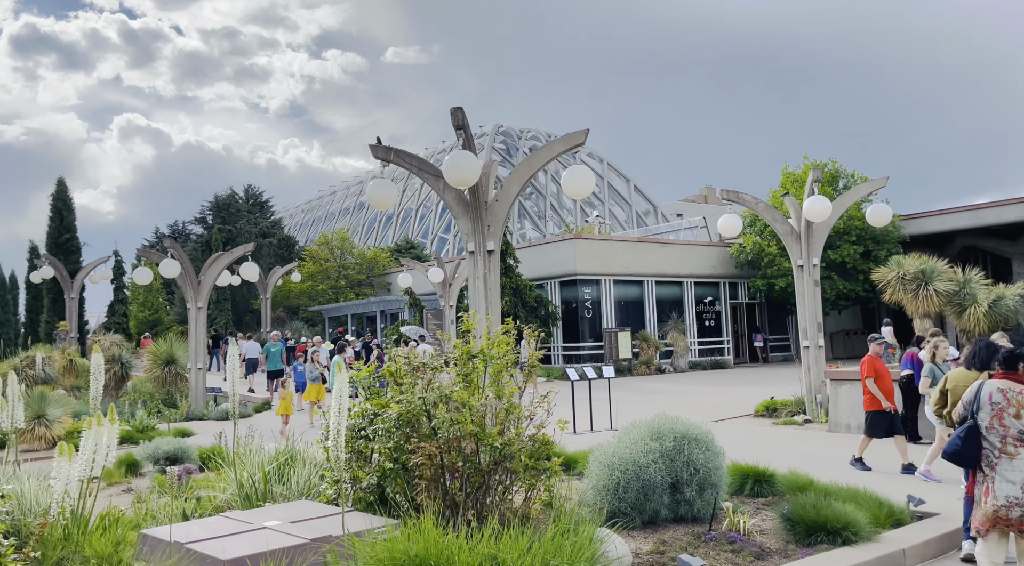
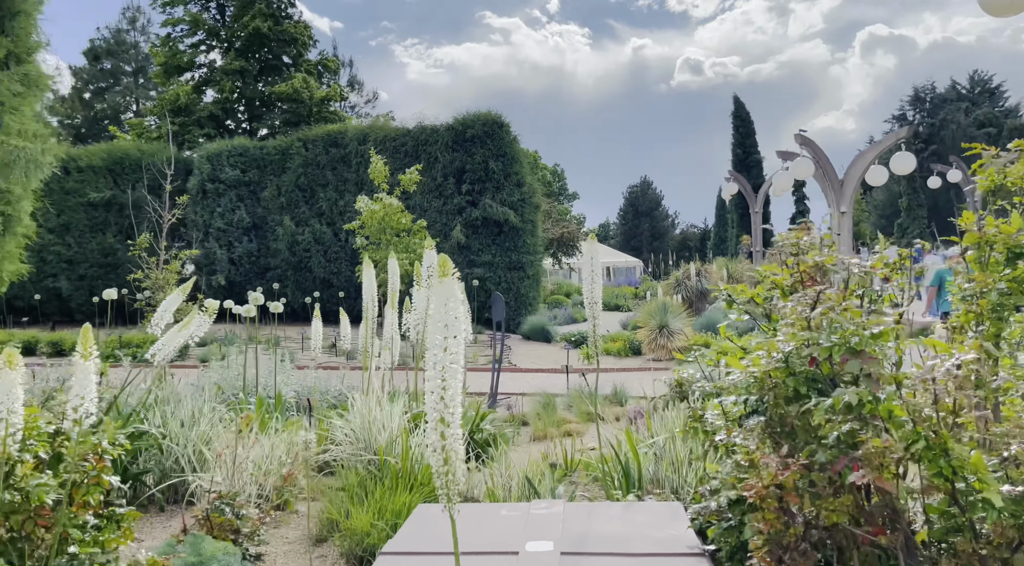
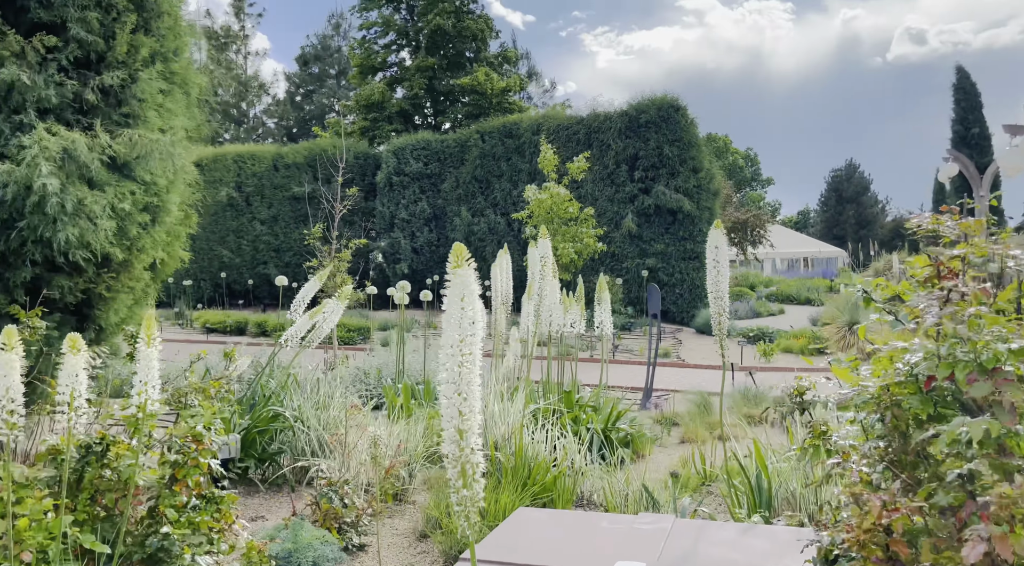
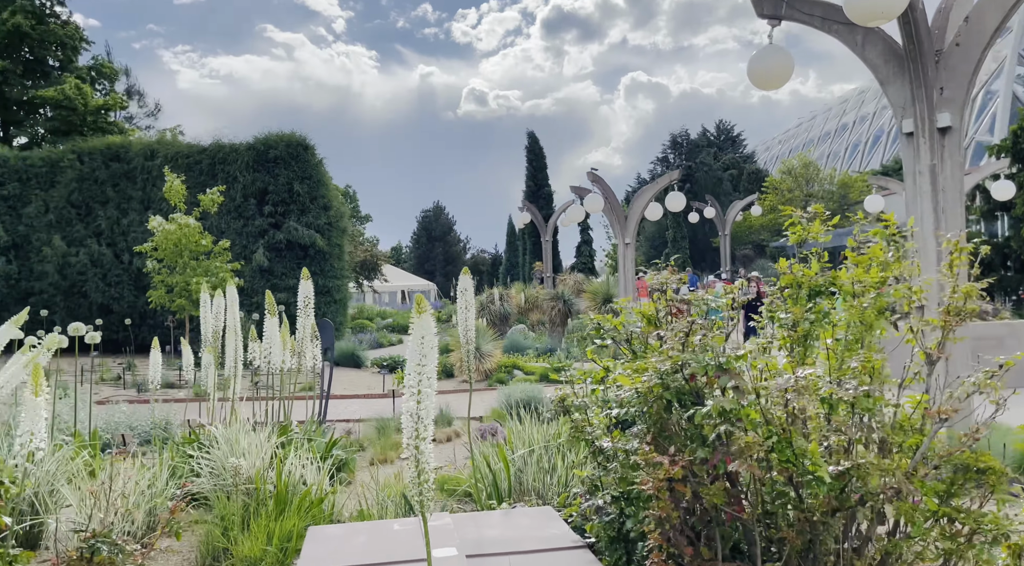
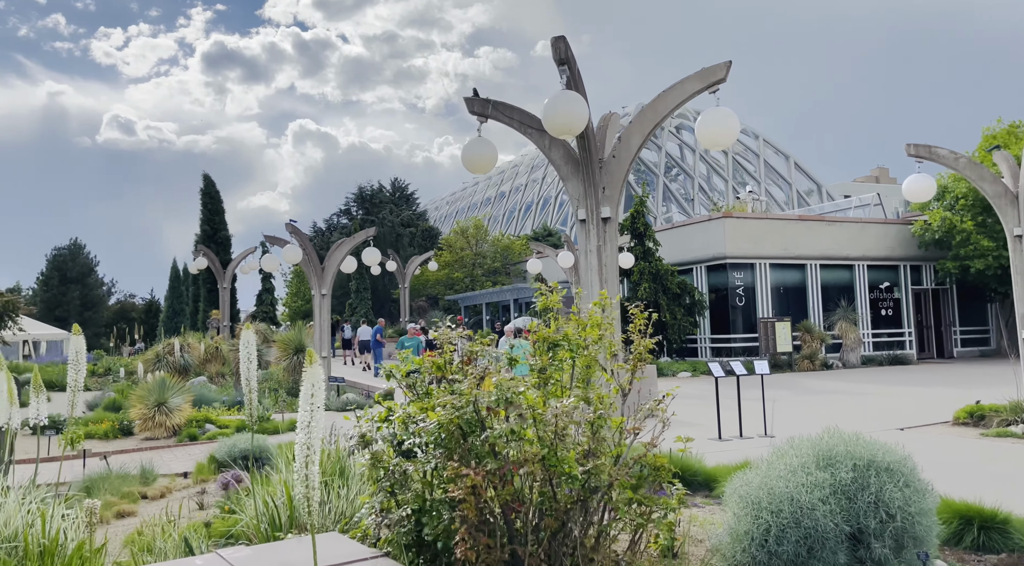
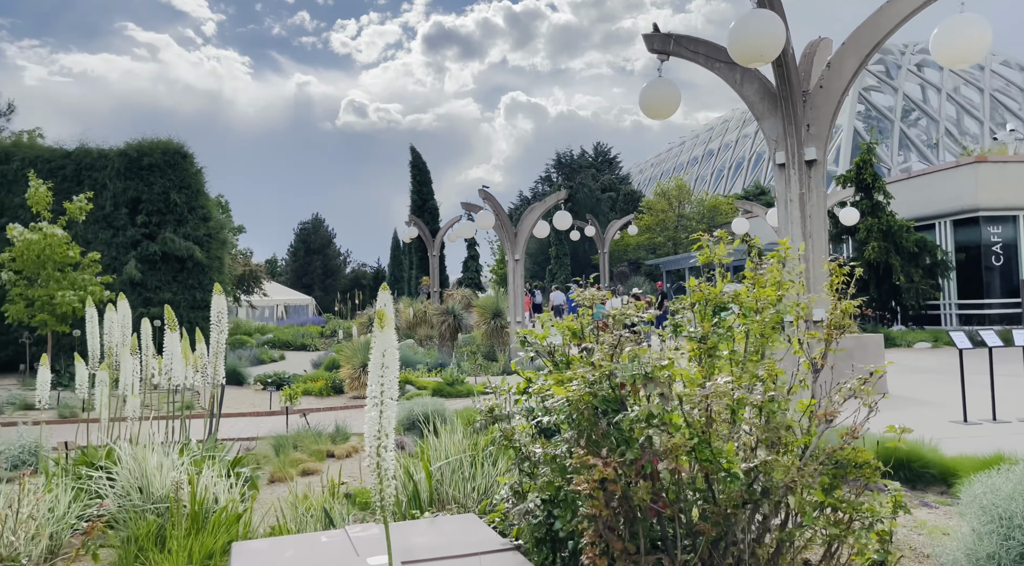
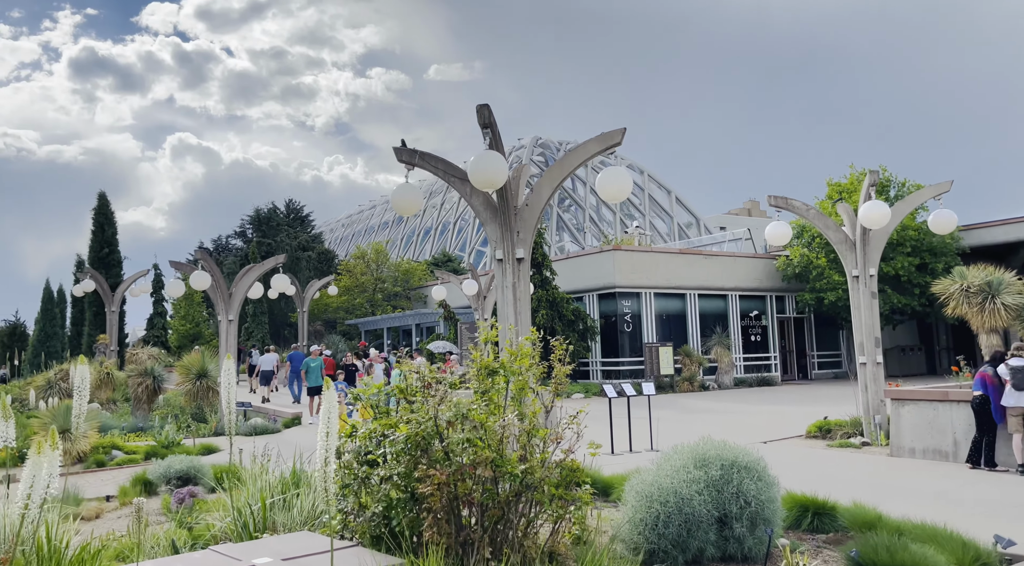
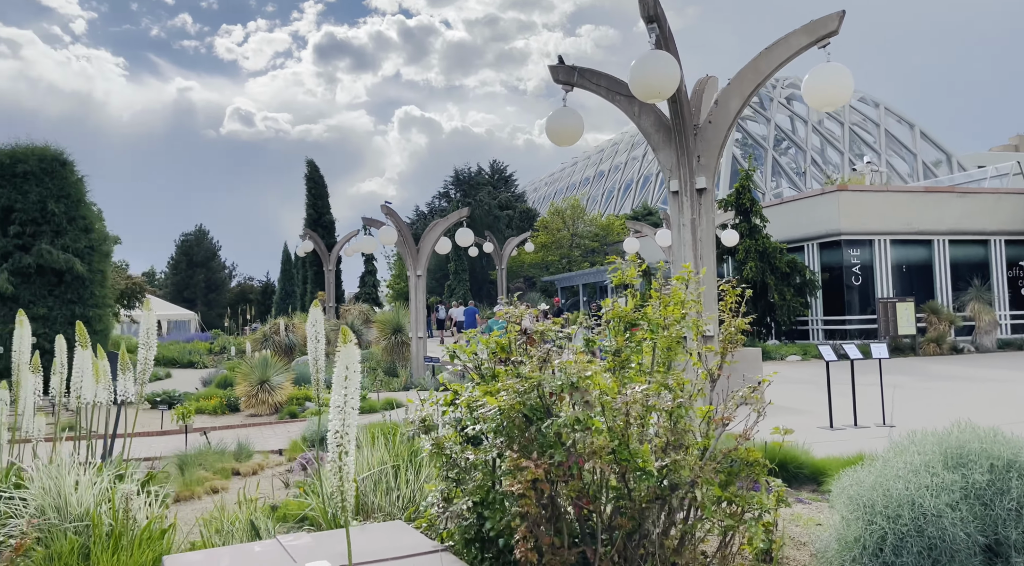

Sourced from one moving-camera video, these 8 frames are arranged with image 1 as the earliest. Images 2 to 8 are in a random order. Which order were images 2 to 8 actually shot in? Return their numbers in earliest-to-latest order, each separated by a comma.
7, 5, 8, 6, 4, 2, 3
